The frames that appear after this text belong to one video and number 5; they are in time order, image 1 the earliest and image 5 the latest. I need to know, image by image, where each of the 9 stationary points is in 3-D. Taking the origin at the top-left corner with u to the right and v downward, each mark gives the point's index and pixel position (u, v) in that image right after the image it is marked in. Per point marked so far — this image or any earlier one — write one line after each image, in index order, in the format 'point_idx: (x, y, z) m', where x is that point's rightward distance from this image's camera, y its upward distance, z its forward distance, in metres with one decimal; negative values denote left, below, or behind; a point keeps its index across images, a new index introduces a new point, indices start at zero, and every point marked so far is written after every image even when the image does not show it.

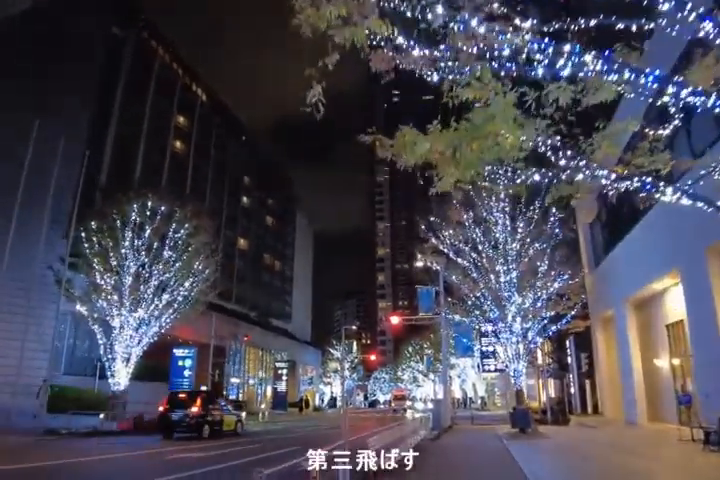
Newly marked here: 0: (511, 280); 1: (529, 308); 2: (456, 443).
0: (+5.5, -1.4, +19.7) m
1: (+6.0, -2.4, +20.0) m
2: (+3.0, -6.7, +18.4) m
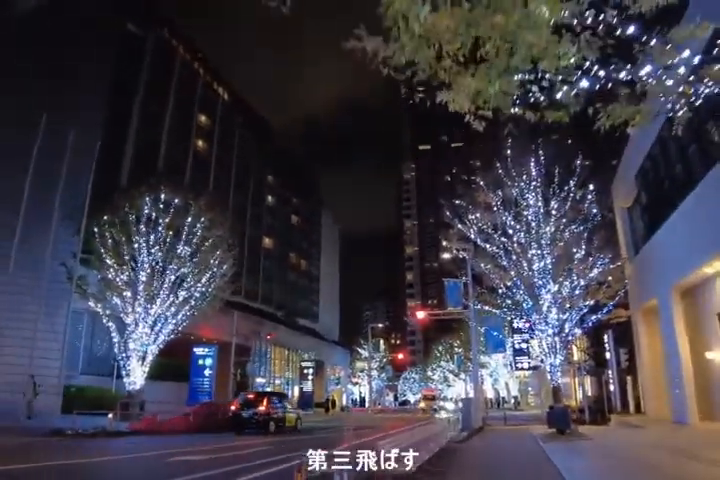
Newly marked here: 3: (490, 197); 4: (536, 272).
0: (+6.1, -0.9, +18.0) m
1: (+6.7, -1.8, +18.2) m
2: (+3.7, -6.2, +16.9) m
3: (+4.3, +1.5, +18.5) m
4: (+5.7, -1.0, +18.0) m
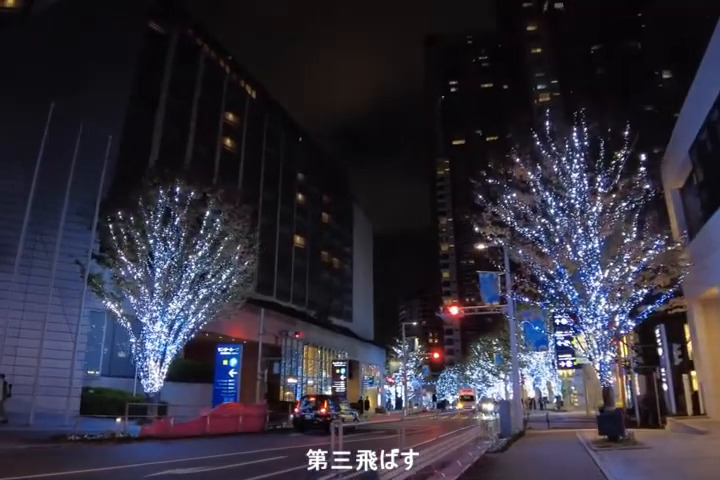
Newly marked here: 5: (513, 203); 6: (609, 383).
0: (+6.7, -0.3, +15.9) m
1: (+7.3, -1.3, +16.1) m
2: (+4.3, -5.7, +14.9) m
3: (+4.9, +2.0, +16.5) m
4: (+6.3, -0.5, +16.0) m
5: (+4.7, +1.2, +17.3) m
6: (+7.2, -4.1, +16.1) m
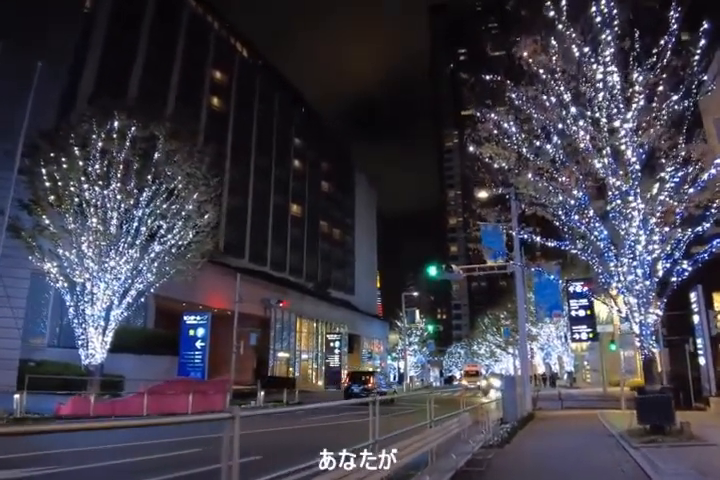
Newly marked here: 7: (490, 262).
0: (+5.7, +1.4, +11.6) m
1: (+6.3, +0.4, +11.8) m
2: (+3.3, -4.0, +10.8) m
3: (+3.9, +3.7, +12.1) m
4: (+5.3, +1.2, +11.6) m
5: (+3.7, +2.9, +12.9) m
6: (+6.2, -2.4, +12.0) m
7: (+4.3, -0.6, +18.3) m
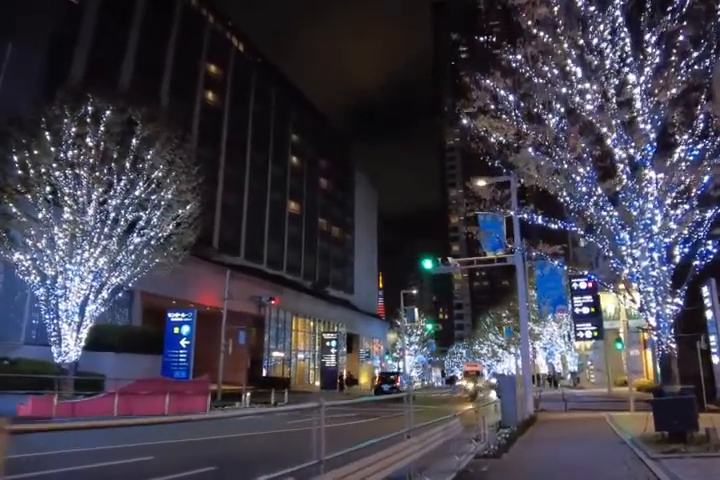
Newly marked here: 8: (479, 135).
0: (+5.3, +1.7, +10.2) m
1: (+5.9, +0.8, +10.4) m
2: (+2.9, -3.7, +9.5) m
3: (+3.5, +4.0, +10.8) m
4: (+4.9, +1.6, +10.3) m
5: (+3.3, +3.3, +11.6) m
6: (+5.8, -2.0, +10.6) m
7: (+3.9, -0.3, +17.0) m
8: (+2.7, +2.5, +12.8) m
